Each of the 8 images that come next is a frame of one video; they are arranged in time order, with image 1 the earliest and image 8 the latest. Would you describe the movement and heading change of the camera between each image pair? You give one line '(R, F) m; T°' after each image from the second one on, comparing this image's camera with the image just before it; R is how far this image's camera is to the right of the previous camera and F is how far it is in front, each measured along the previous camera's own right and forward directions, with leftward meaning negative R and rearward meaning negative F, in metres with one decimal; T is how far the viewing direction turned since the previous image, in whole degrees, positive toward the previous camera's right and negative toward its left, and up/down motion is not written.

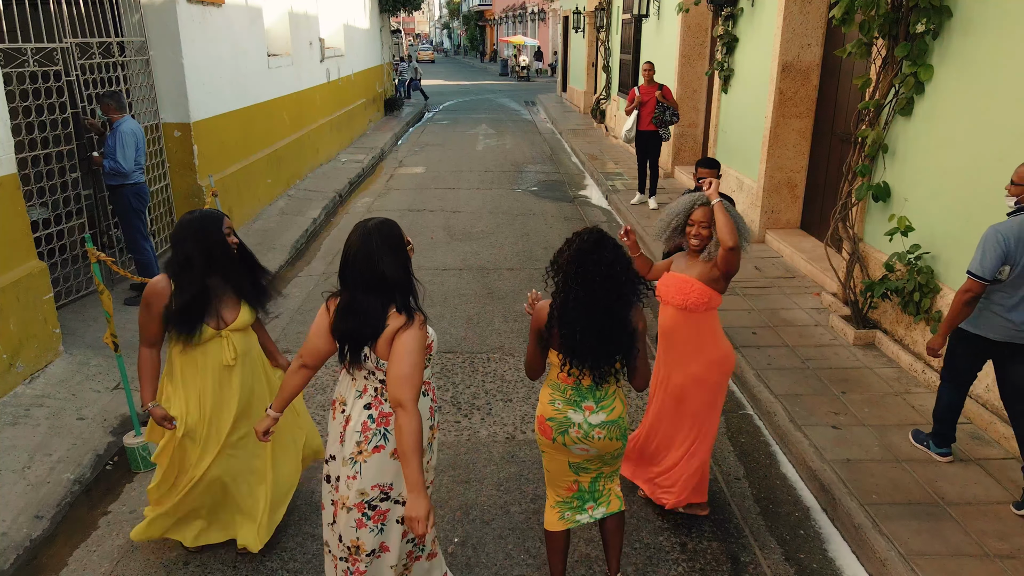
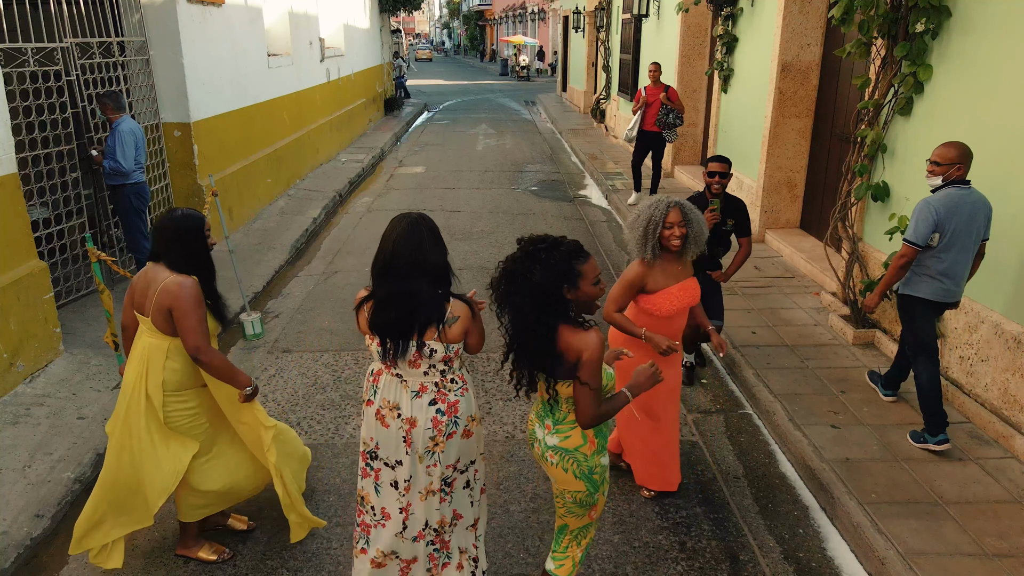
(0.0, 0.0) m; 0°
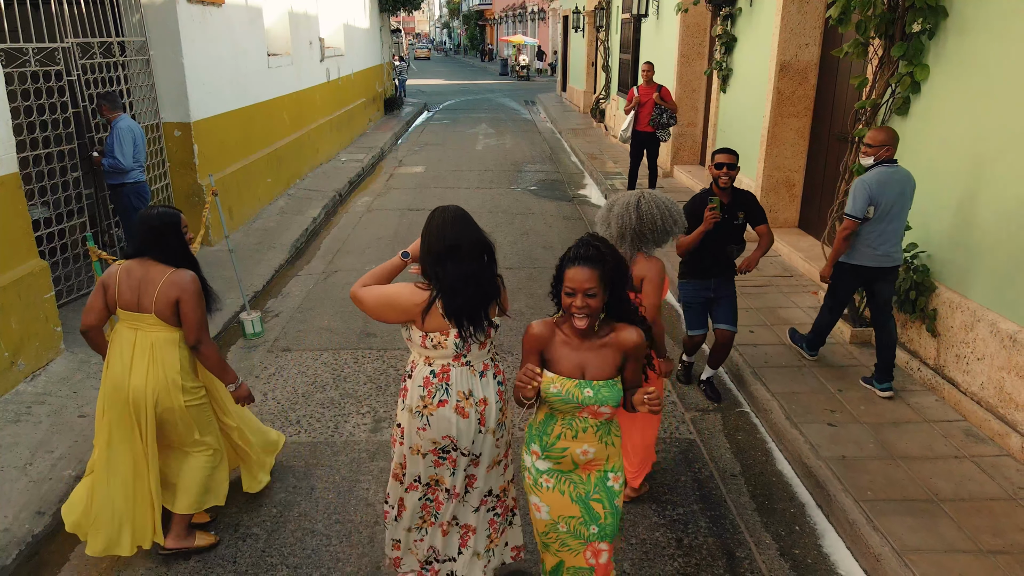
(0.0, 0.0) m; 0°
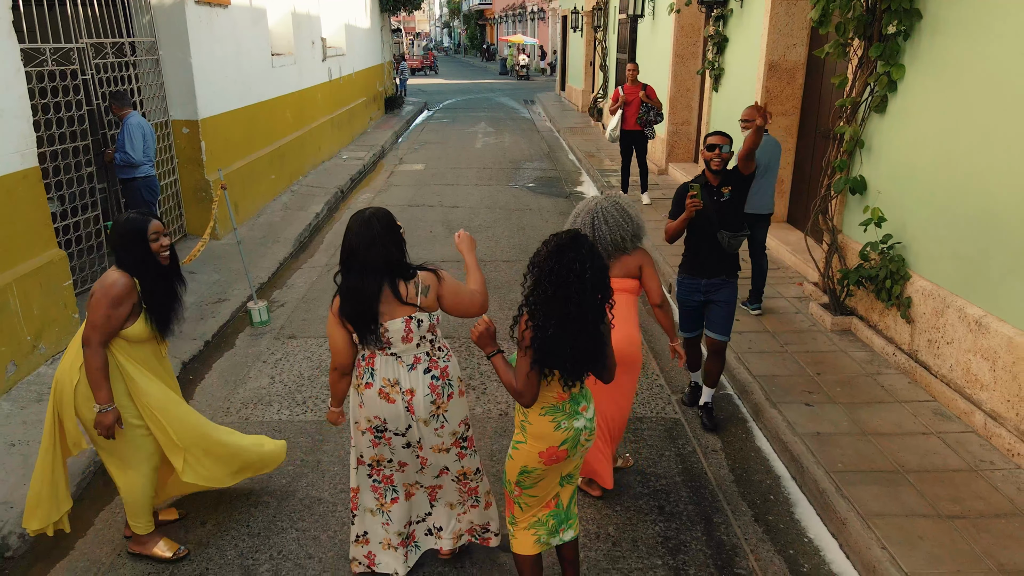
(0.0, -0.2) m; 0°
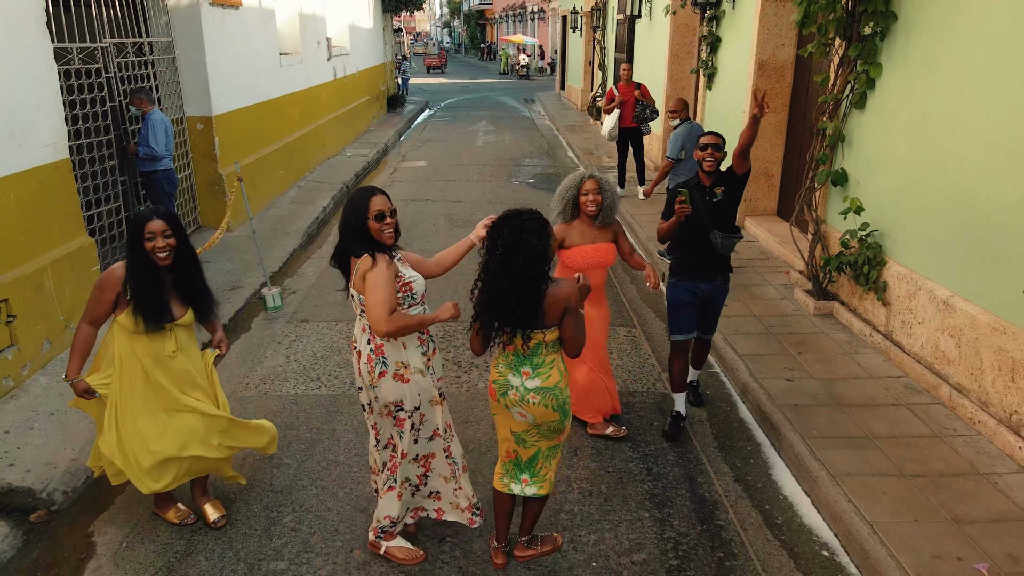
(0.0, -0.3) m; 0°
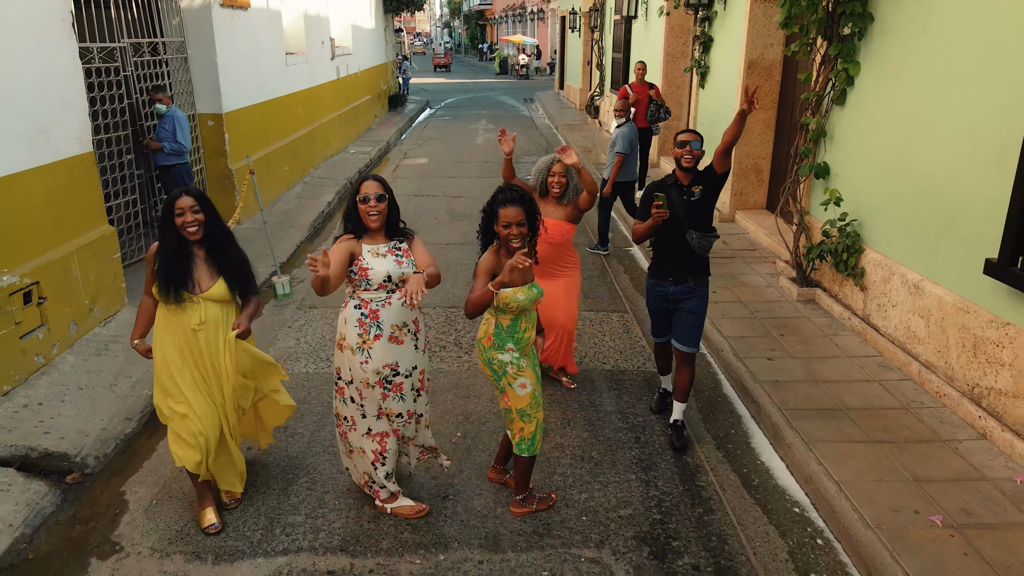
(0.0, -0.3) m; 0°
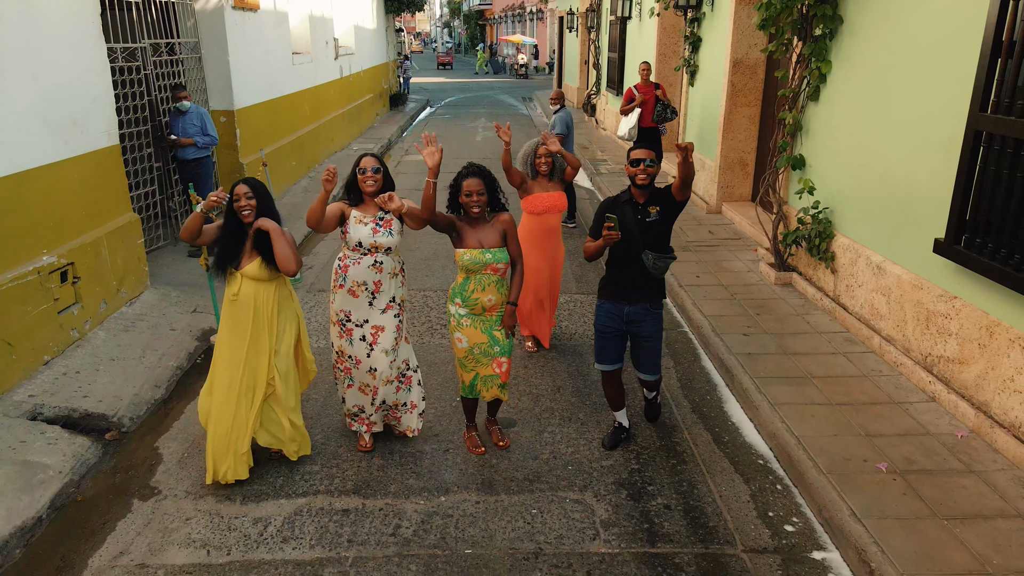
(+0.1, -0.4) m; 0°
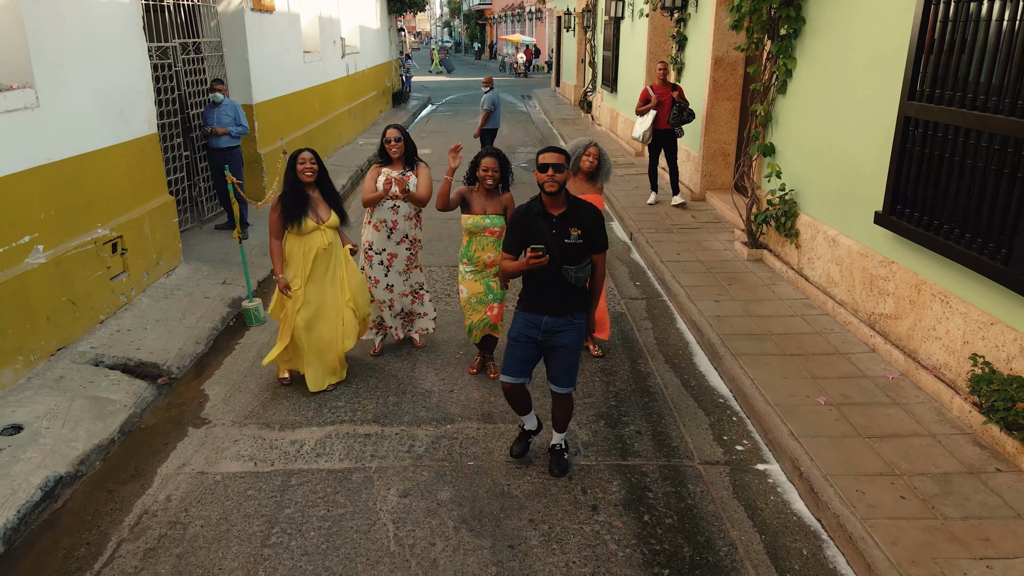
(0.0, -0.7) m; 0°
